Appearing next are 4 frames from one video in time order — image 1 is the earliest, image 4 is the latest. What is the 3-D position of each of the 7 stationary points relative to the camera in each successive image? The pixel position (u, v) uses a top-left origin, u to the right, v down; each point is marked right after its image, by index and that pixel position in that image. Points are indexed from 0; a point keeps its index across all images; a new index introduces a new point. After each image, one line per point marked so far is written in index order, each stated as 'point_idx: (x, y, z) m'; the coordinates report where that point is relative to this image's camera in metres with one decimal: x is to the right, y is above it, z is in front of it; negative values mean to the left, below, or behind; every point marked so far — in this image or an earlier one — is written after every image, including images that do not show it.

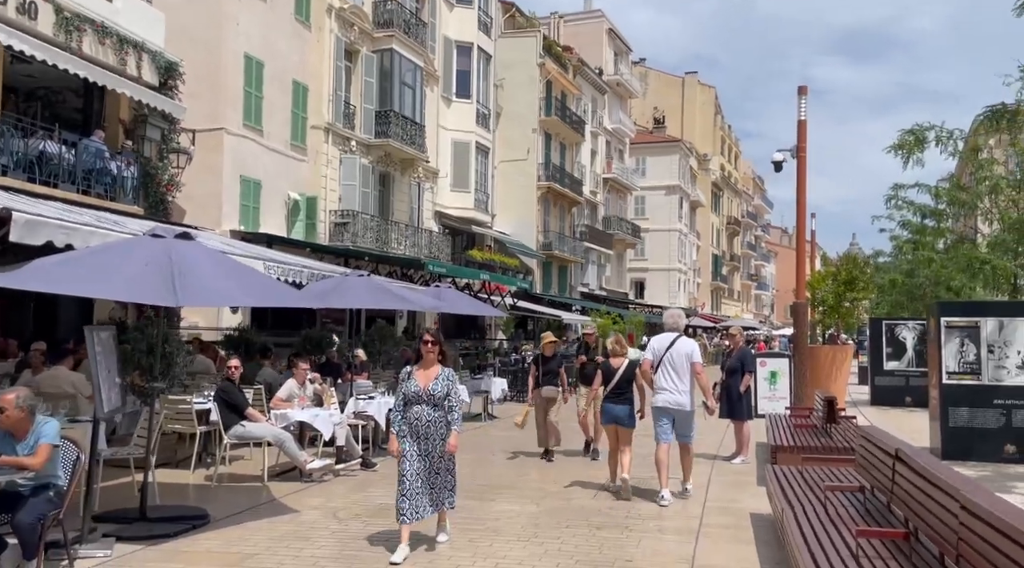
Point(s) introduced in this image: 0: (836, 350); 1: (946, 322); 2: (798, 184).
0: (+6.0, -1.2, +16.2) m
1: (+5.2, -0.5, +10.6) m
2: (+5.2, +1.8, +16.1) m
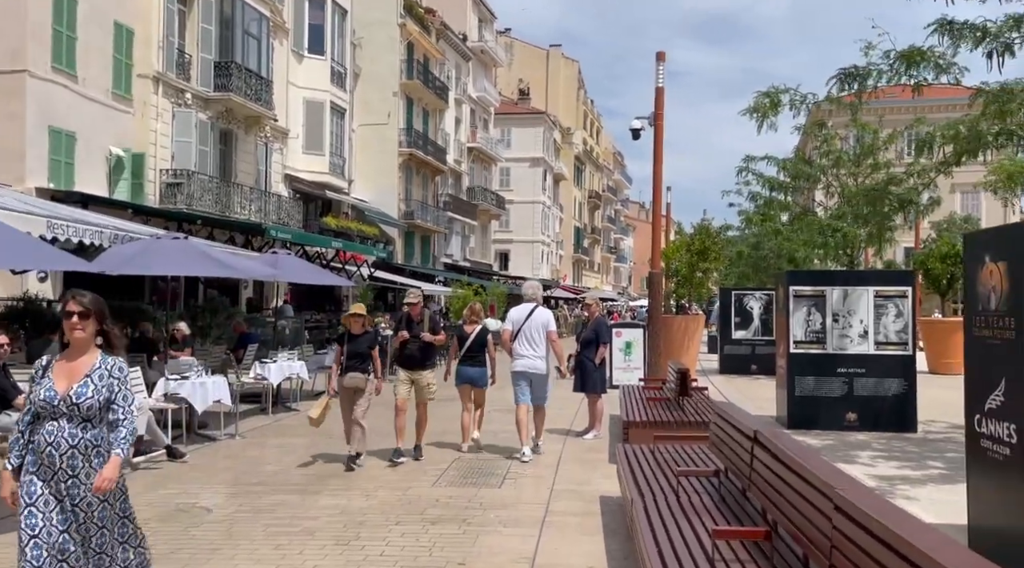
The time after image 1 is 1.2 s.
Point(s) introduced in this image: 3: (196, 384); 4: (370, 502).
0: (+3.3, -0.7, +16.0) m
1: (+3.3, -0.1, +10.3) m
2: (+2.6, +2.3, +15.7) m
3: (-3.5, -1.1, +9.7) m
4: (-1.1, -1.7, +6.8) m
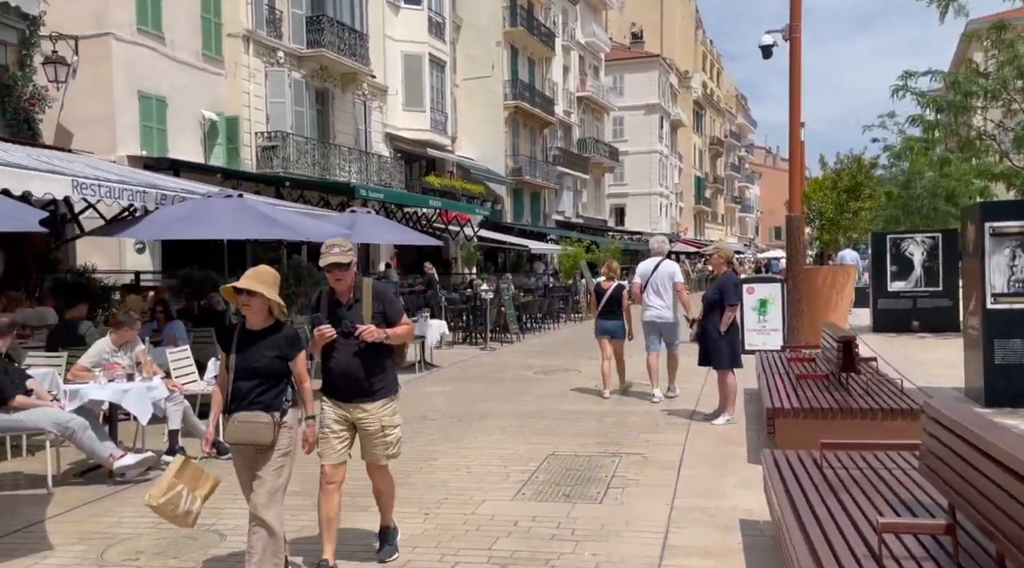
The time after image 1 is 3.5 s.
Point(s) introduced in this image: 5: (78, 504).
0: (+5.0, +0.2, +13.6) m
1: (+4.3, +0.5, +8.0) m
2: (+4.2, +3.1, +13.3) m
3: (-2.5, -0.8, +8.3) m
4: (-0.5, -1.4, +5.1) m
5: (-3.0, -1.5, +6.1) m
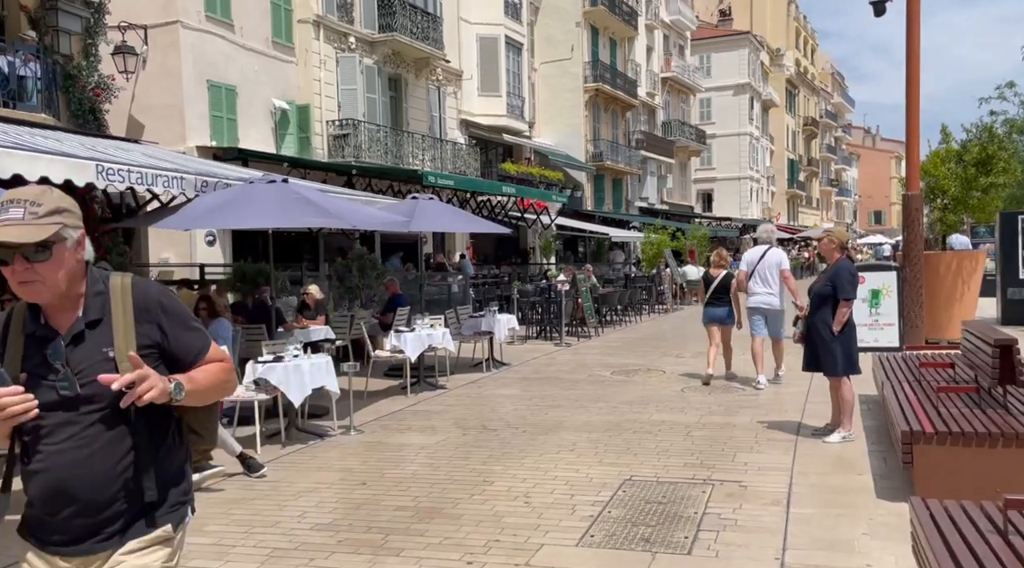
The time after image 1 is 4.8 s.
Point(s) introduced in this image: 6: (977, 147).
0: (+6.1, +0.4, +12.0) m
1: (+4.8, +0.6, +6.4) m
2: (+5.2, +3.3, +11.7) m
3: (-1.9, -0.7, +7.4) m
4: (-0.2, -1.4, +4.1) m
5: (-2.6, -1.5, +5.3) m
6: (+8.2, +2.4, +16.0) m
